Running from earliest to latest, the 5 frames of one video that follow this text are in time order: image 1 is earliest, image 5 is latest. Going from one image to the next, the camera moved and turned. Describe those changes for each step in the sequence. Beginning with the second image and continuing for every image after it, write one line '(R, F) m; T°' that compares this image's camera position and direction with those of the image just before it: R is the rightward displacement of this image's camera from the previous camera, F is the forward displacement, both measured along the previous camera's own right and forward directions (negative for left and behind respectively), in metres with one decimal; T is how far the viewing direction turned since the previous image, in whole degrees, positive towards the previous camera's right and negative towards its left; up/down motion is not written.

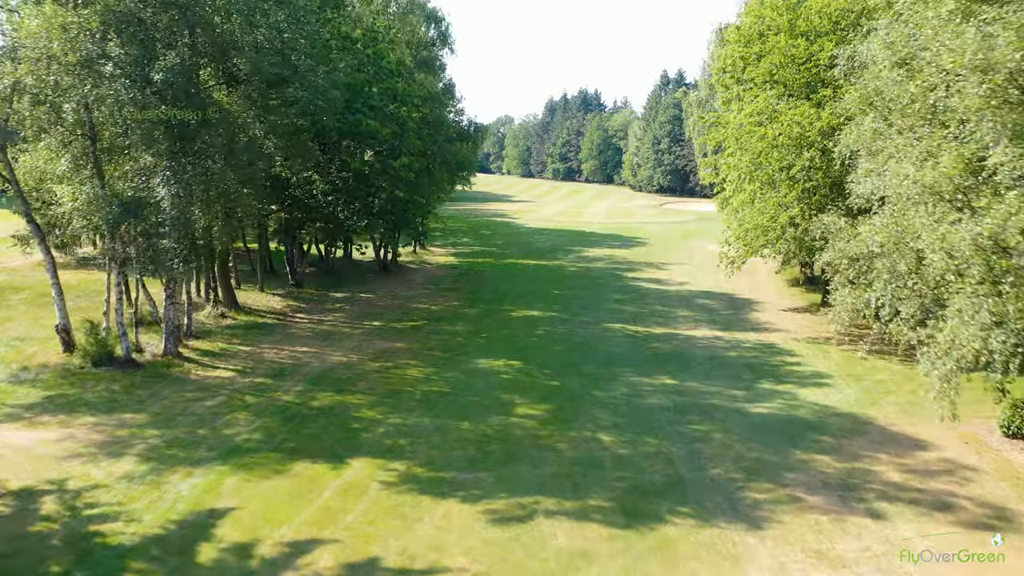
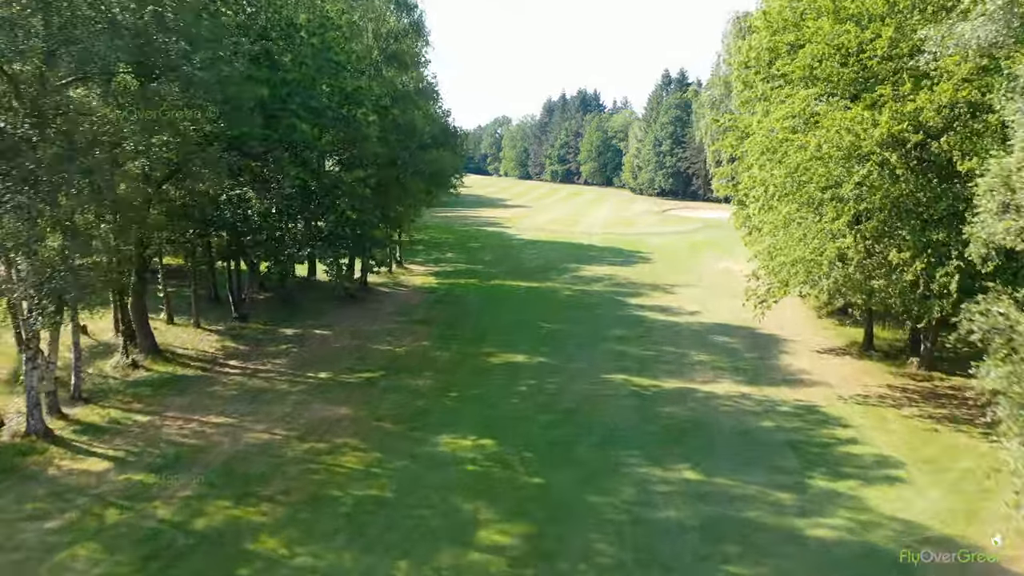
(+0.4, +3.8) m; 0°
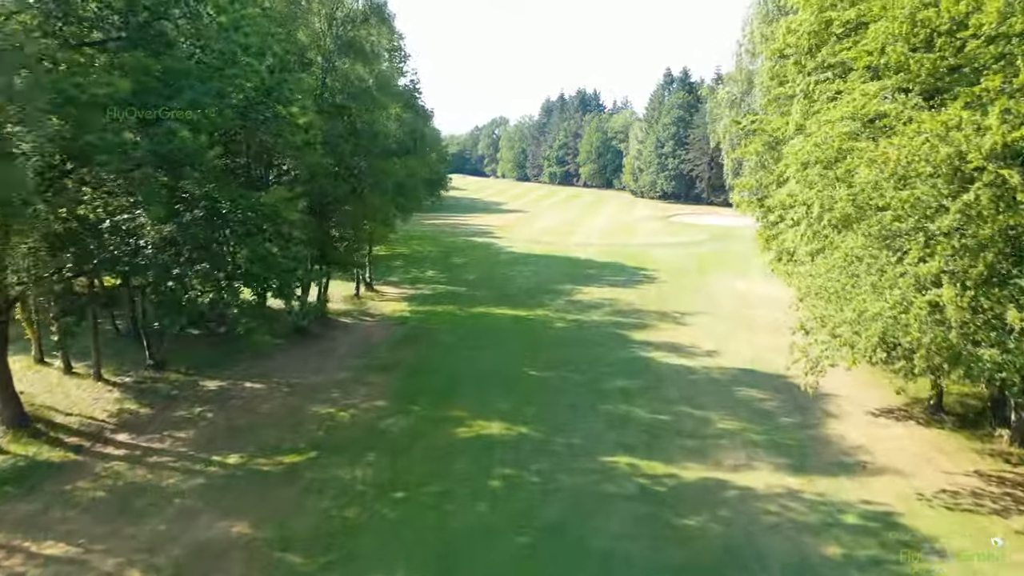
(+0.4, +4.0) m; 0°
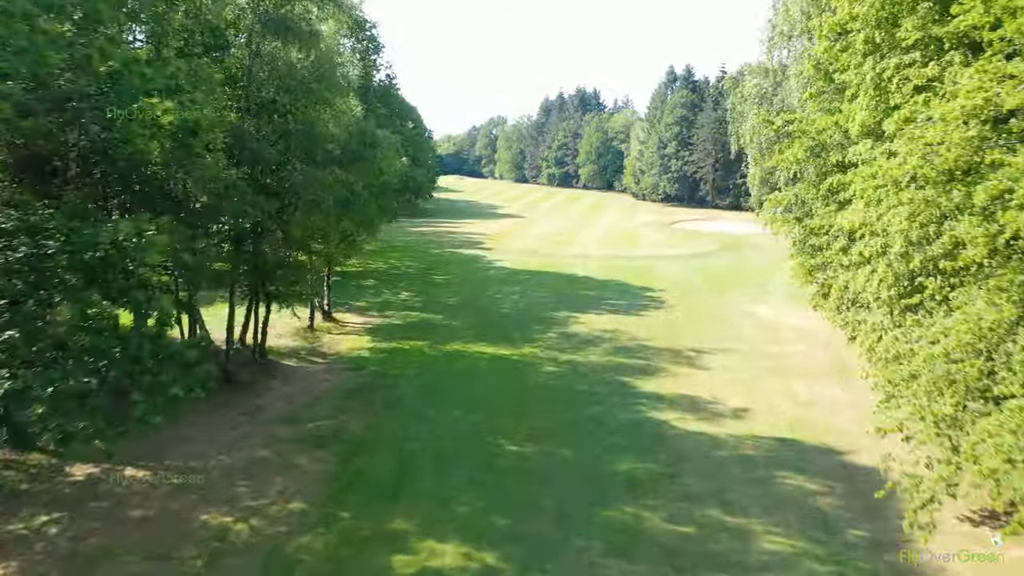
(+0.5, +4.1) m; 0°
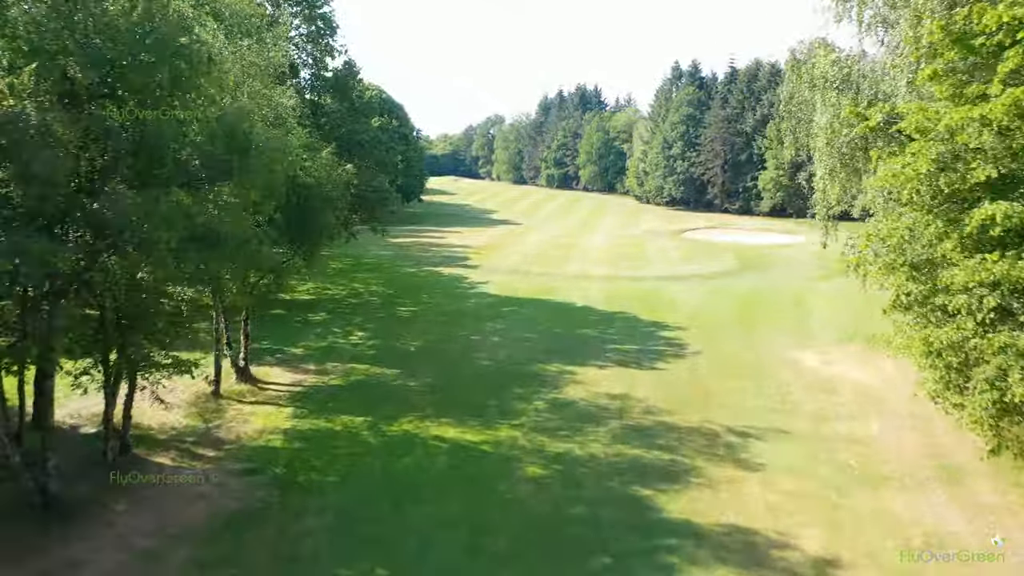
(+0.5, +5.7) m; 0°
